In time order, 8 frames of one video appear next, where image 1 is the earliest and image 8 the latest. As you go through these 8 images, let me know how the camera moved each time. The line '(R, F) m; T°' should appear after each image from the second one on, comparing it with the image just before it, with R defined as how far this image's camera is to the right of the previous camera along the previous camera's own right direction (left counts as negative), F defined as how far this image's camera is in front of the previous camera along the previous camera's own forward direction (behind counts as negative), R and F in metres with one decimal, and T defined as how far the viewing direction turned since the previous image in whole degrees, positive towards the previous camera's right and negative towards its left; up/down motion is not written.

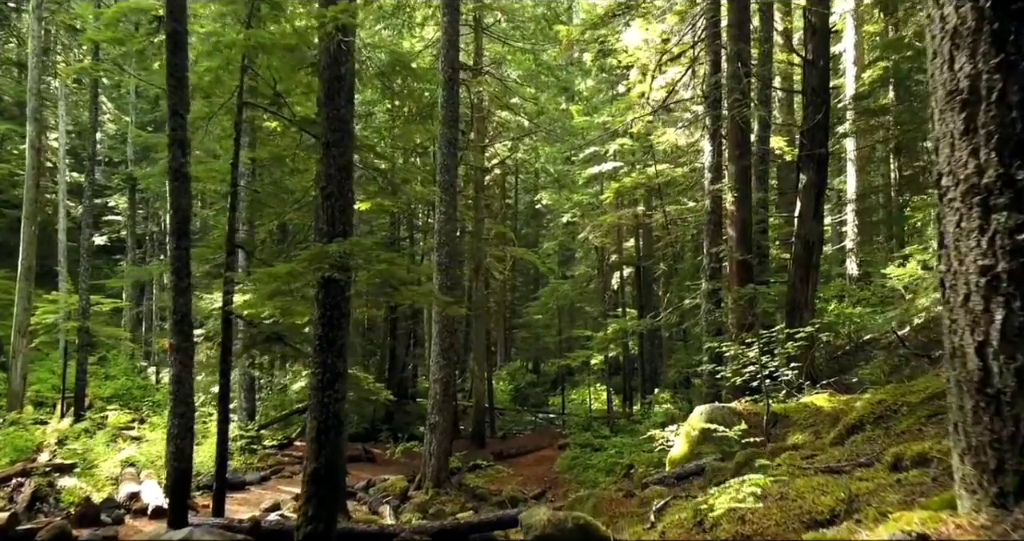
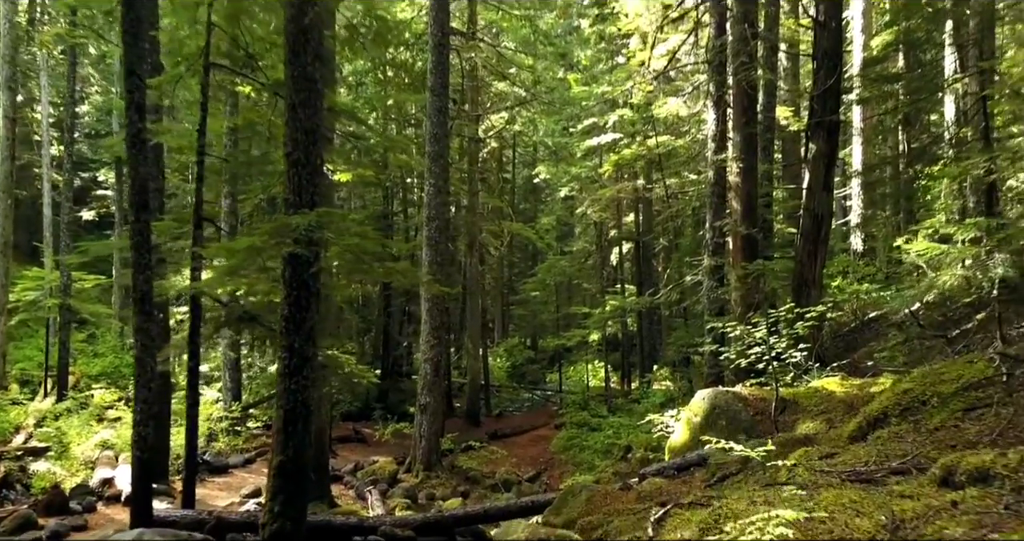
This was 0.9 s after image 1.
(+0.1, +0.6) m; 0°
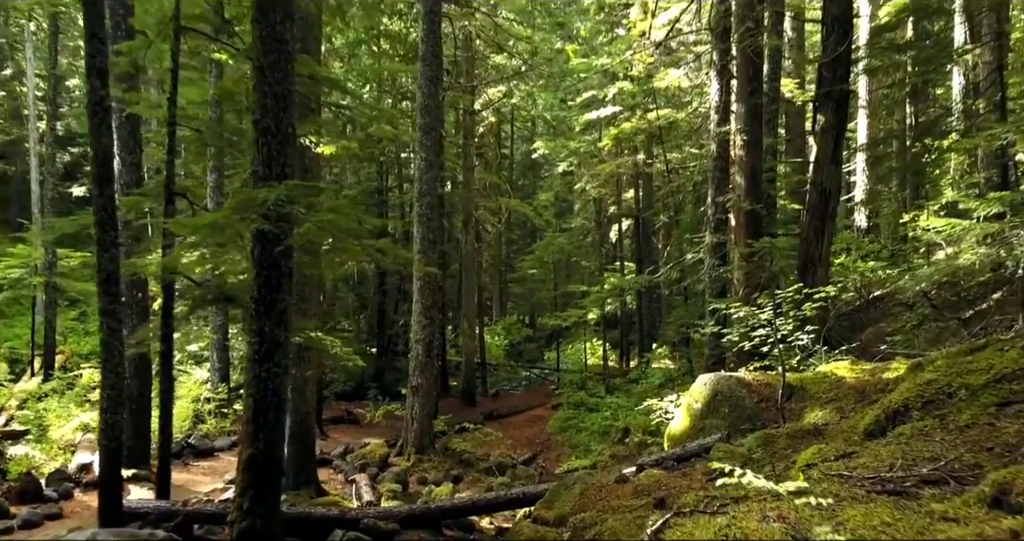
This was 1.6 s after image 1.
(+0.1, +0.5) m; 0°
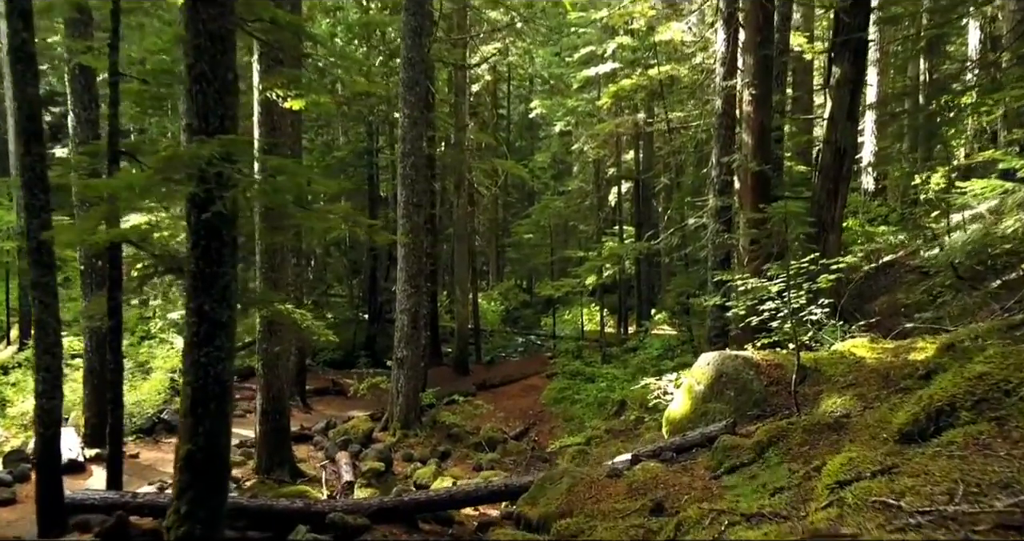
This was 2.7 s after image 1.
(+0.2, +0.8) m; 0°
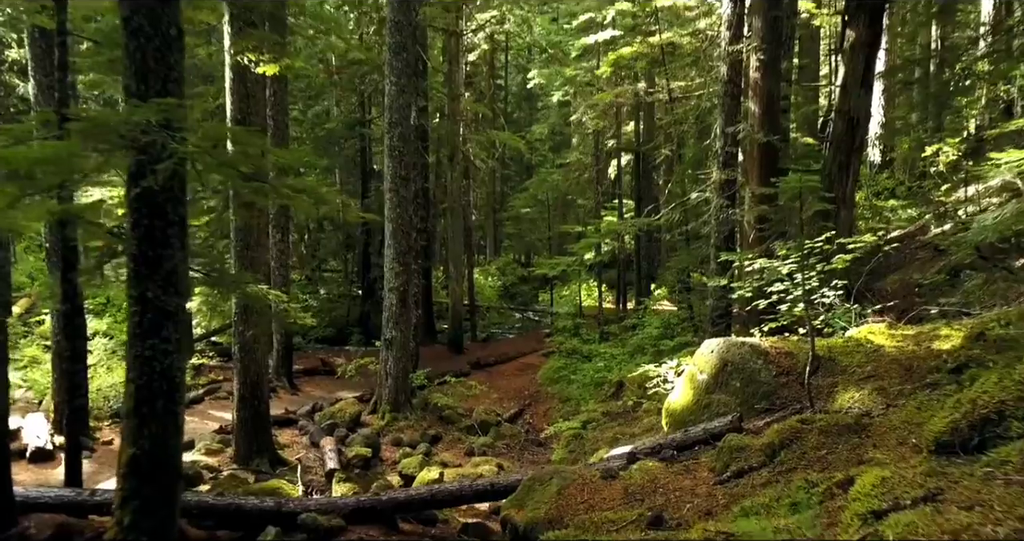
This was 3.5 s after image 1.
(+0.1, +0.5) m; 0°
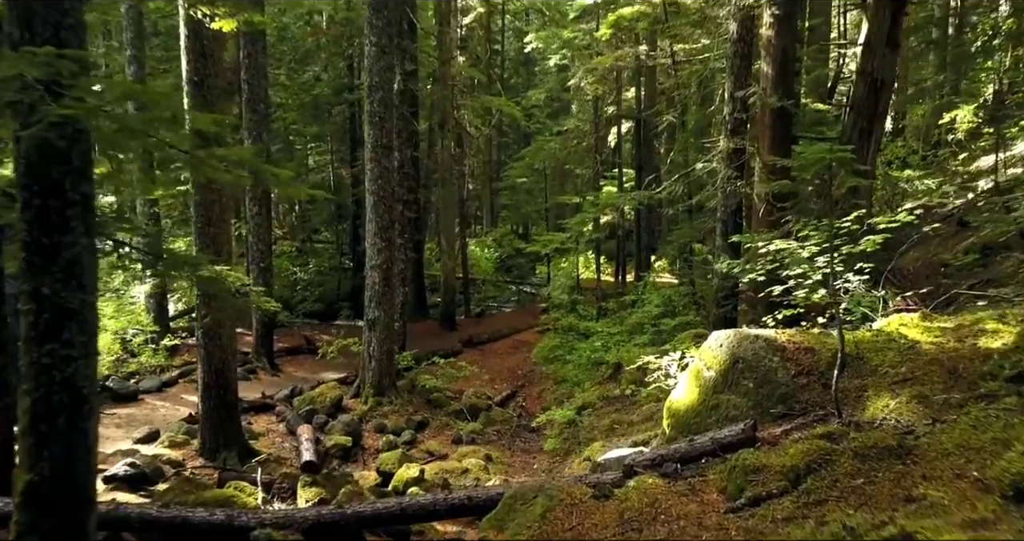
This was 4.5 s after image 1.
(+0.1, +0.8) m; 0°
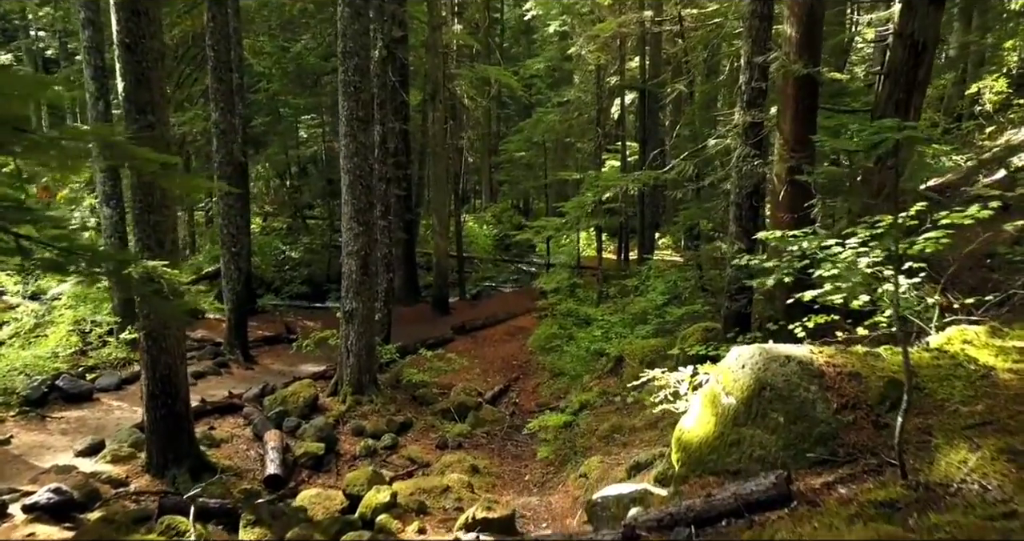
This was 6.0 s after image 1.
(+0.2, +1.0) m; 0°
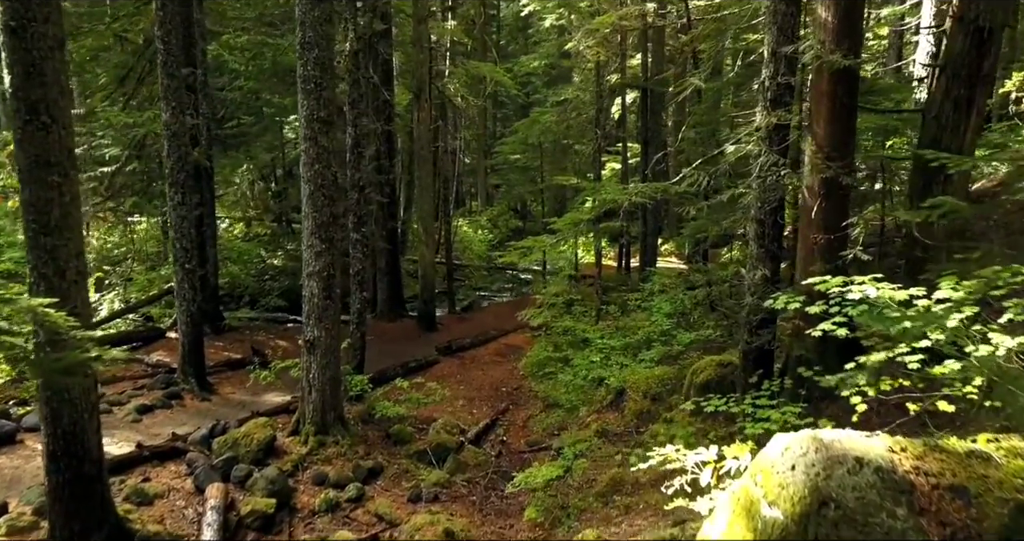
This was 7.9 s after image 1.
(+0.2, +1.3) m; 0°
